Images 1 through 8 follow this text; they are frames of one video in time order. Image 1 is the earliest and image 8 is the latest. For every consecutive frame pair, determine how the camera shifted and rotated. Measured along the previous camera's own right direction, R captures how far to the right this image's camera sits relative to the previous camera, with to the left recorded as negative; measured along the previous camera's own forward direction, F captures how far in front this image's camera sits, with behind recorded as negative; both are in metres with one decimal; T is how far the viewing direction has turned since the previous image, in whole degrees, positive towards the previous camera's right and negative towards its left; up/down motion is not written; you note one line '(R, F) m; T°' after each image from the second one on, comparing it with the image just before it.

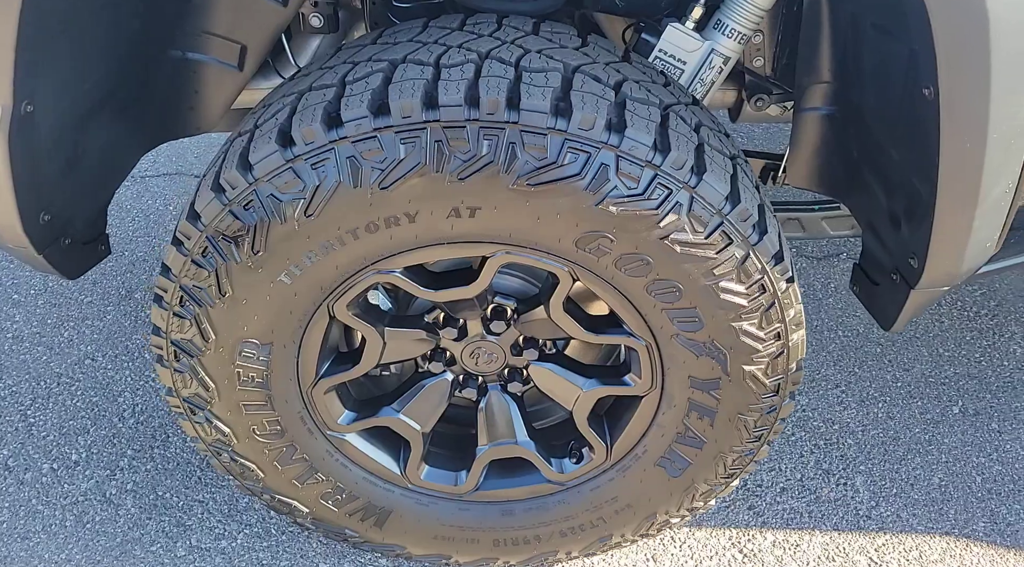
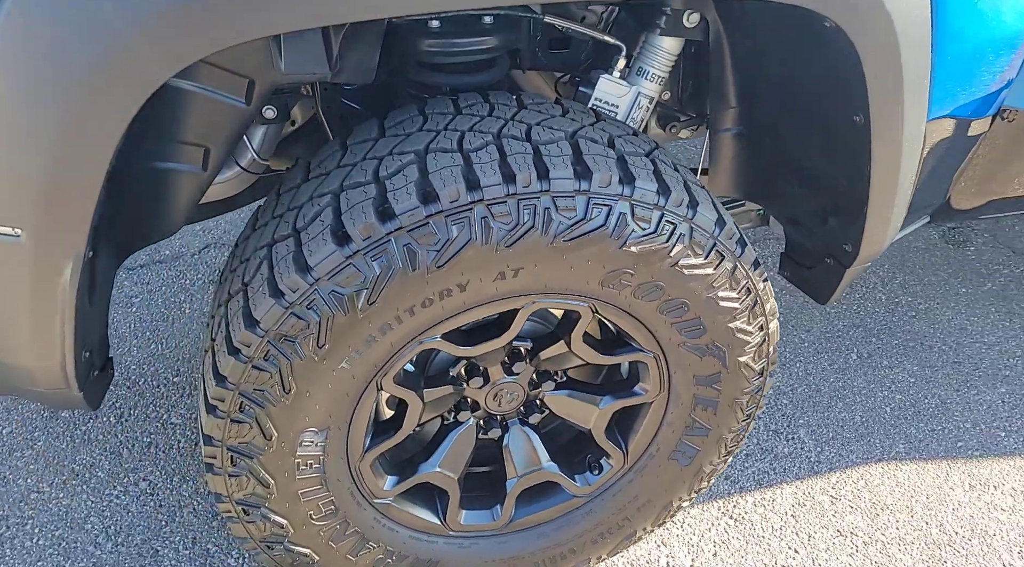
(-0.4, -0.1) m; +13°
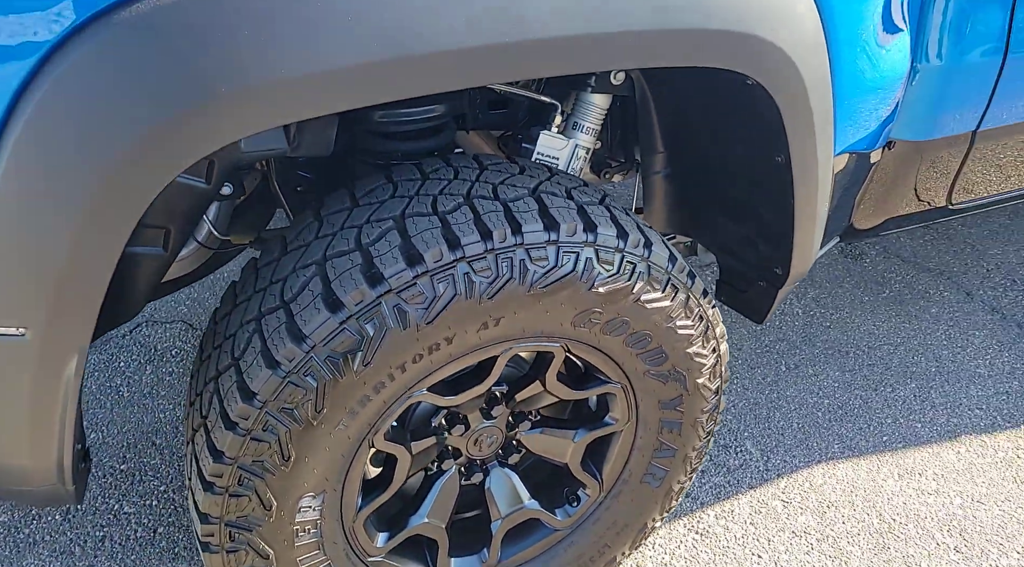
(-0.1, -0.1) m; +7°
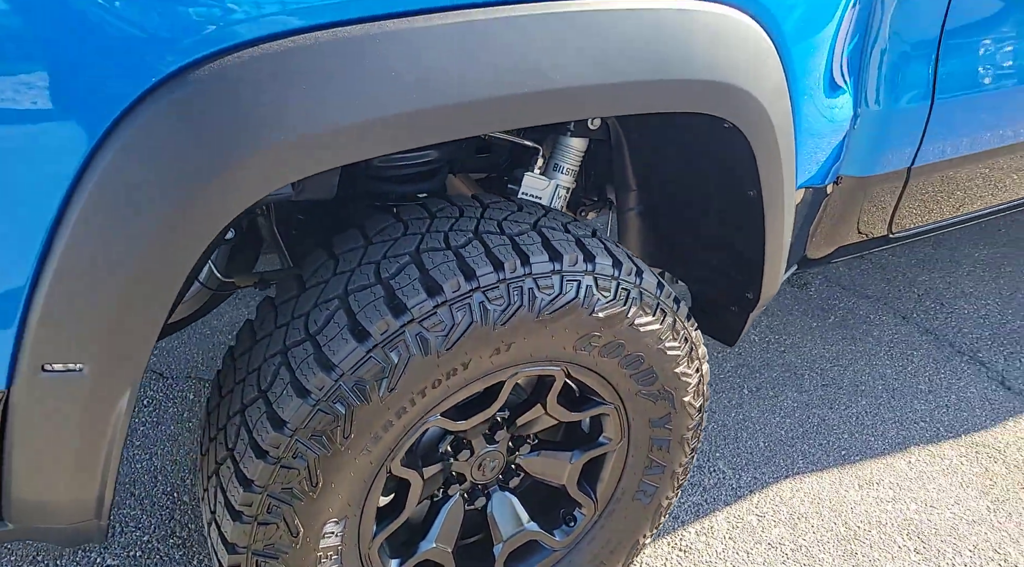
(-0.1, -0.1) m; +5°
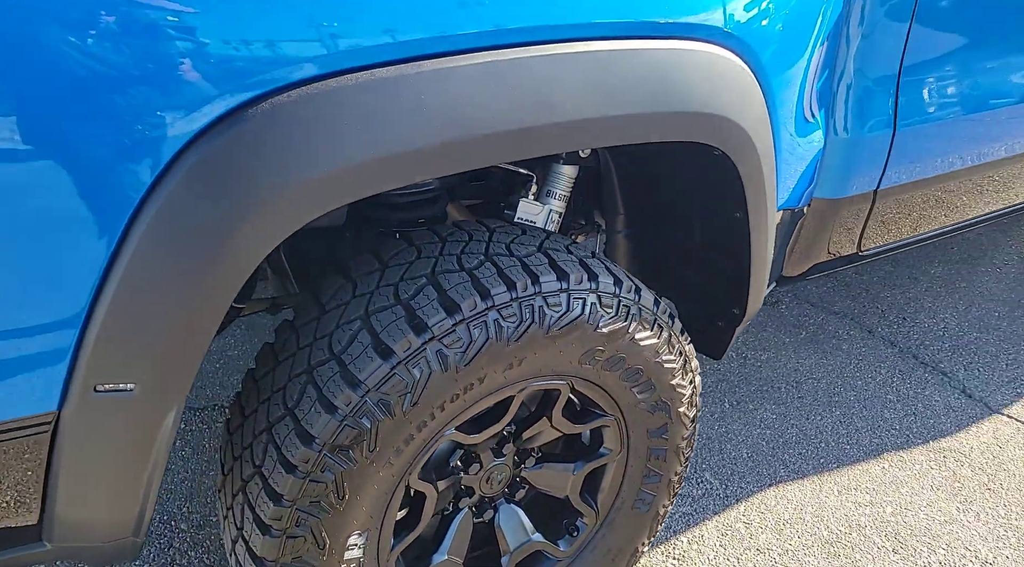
(-0.1, -0.1) m; +3°
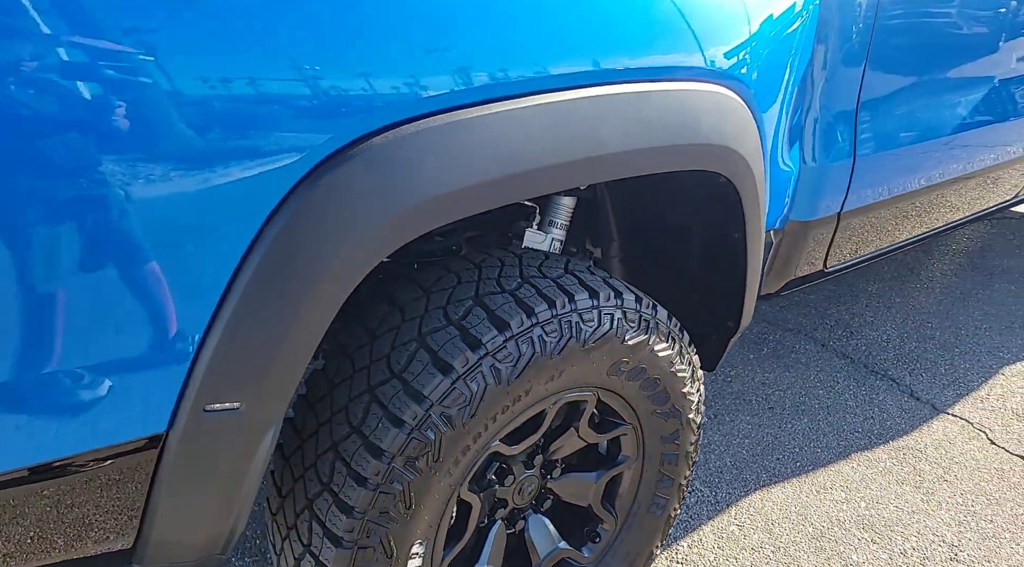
(-0.2, -0.1) m; +6°
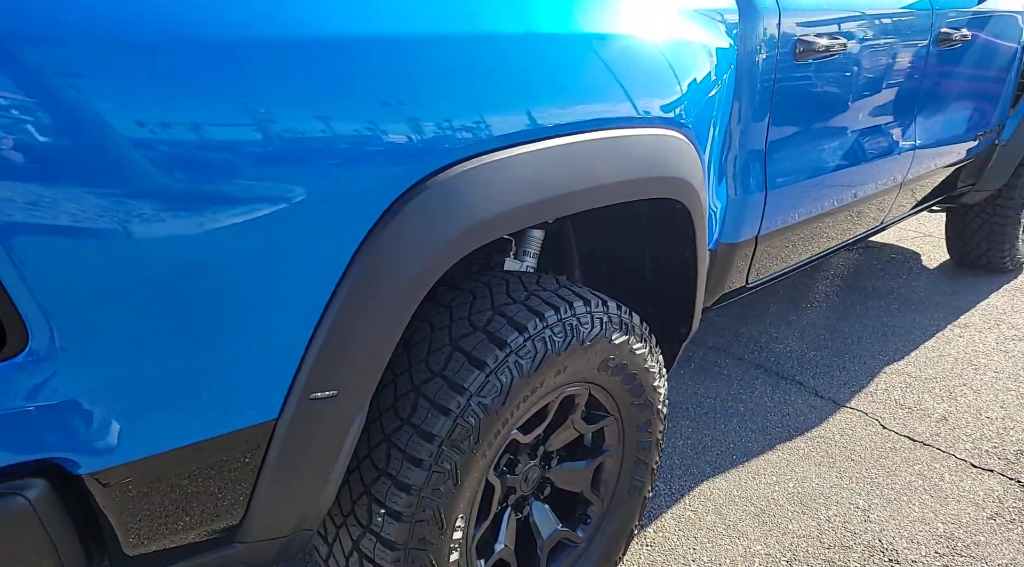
(-0.3, -0.3) m; +8°
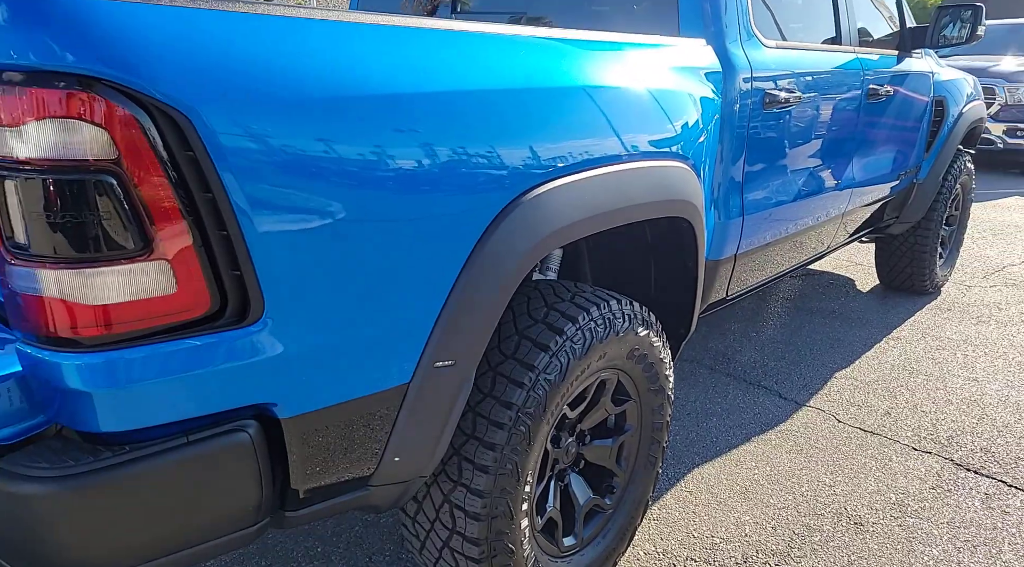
(-0.3, -0.4) m; +5°
